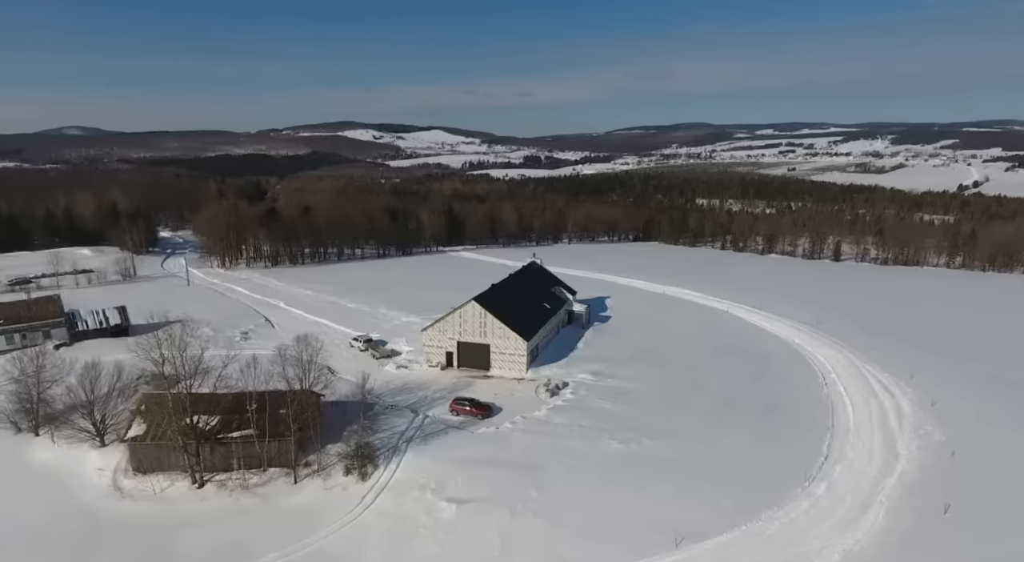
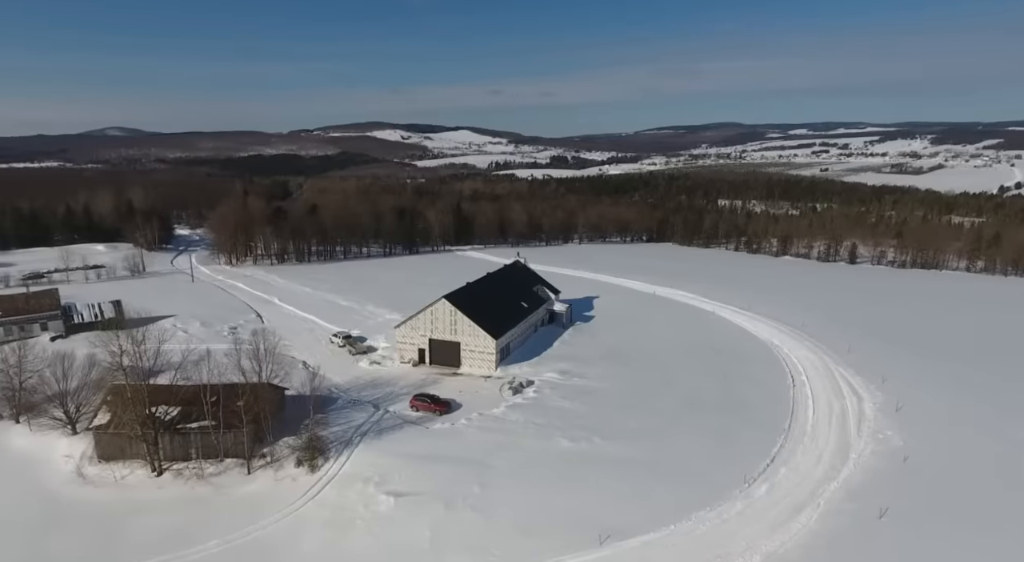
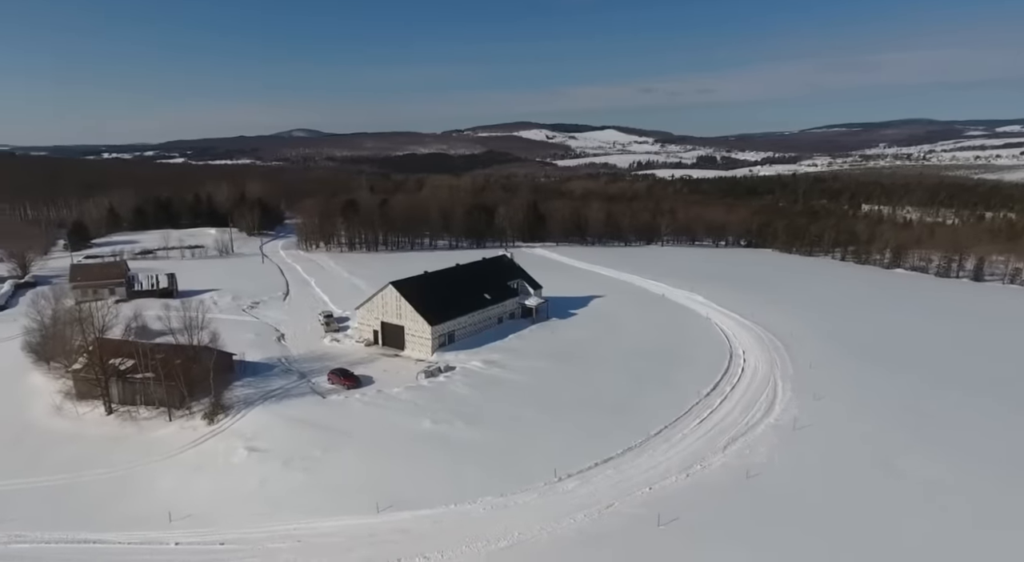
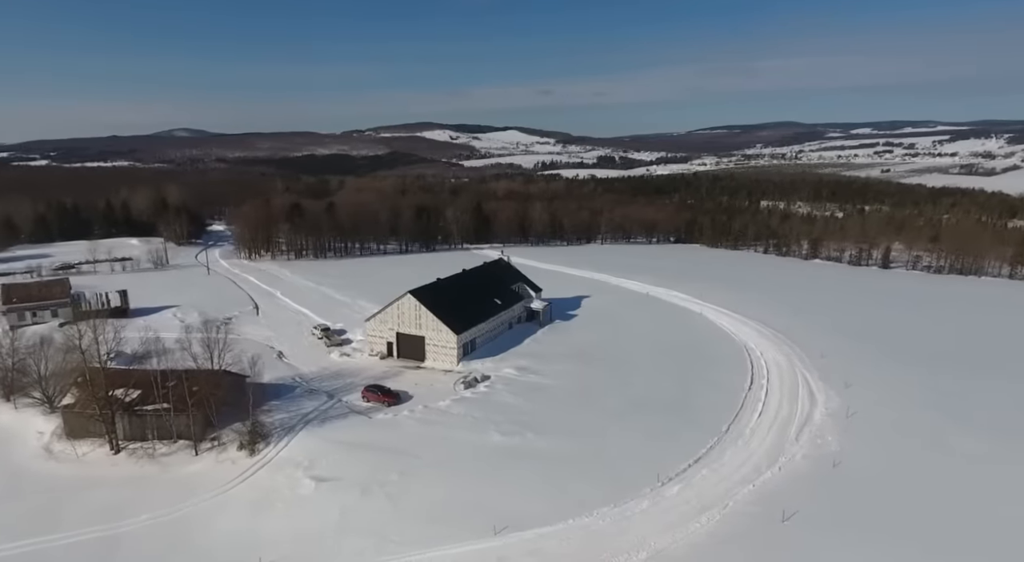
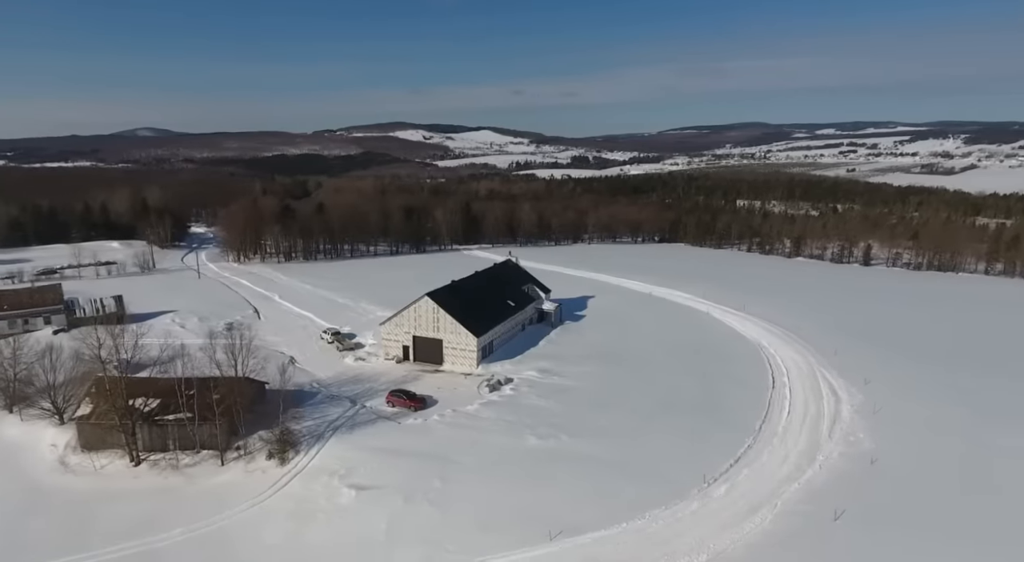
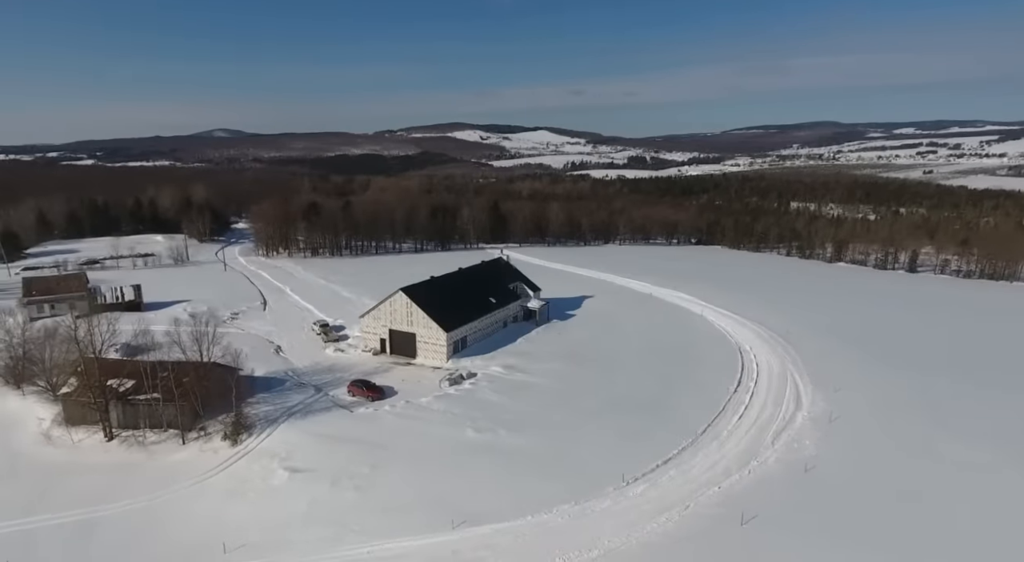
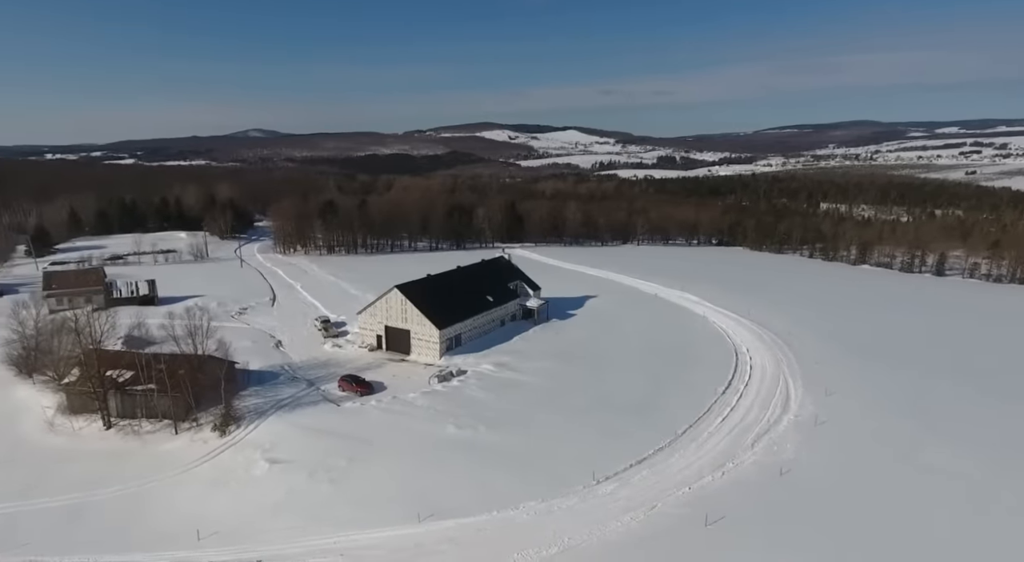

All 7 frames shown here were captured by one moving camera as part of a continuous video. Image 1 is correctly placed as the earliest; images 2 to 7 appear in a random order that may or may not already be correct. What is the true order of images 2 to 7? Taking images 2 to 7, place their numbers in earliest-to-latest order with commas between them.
2, 5, 4, 6, 7, 3
